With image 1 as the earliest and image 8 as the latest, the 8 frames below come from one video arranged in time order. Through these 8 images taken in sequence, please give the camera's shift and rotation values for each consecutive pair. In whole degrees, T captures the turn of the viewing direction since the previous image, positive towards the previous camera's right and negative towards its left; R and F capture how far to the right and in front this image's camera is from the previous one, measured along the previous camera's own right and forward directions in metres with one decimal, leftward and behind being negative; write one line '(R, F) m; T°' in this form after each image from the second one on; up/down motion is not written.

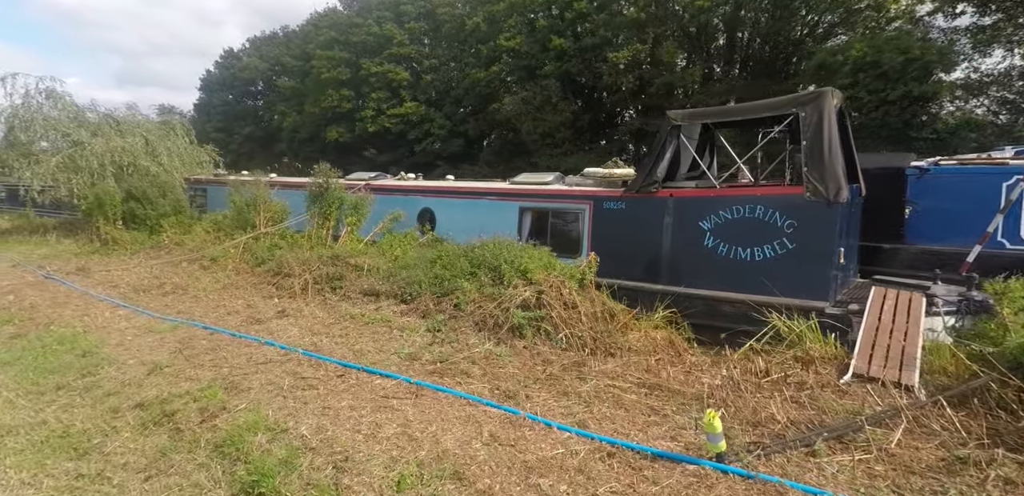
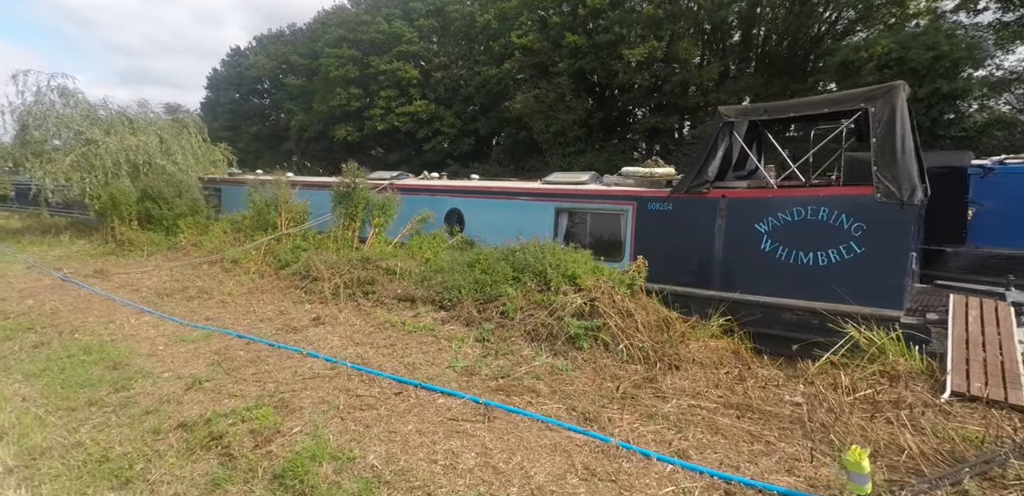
(-0.5, +0.3) m; 0°
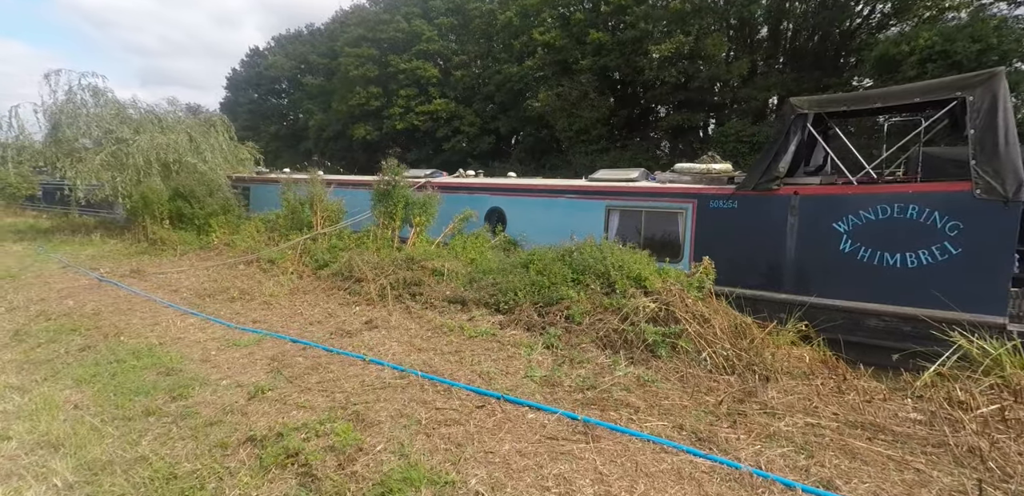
(-0.5, +0.3) m; -1°
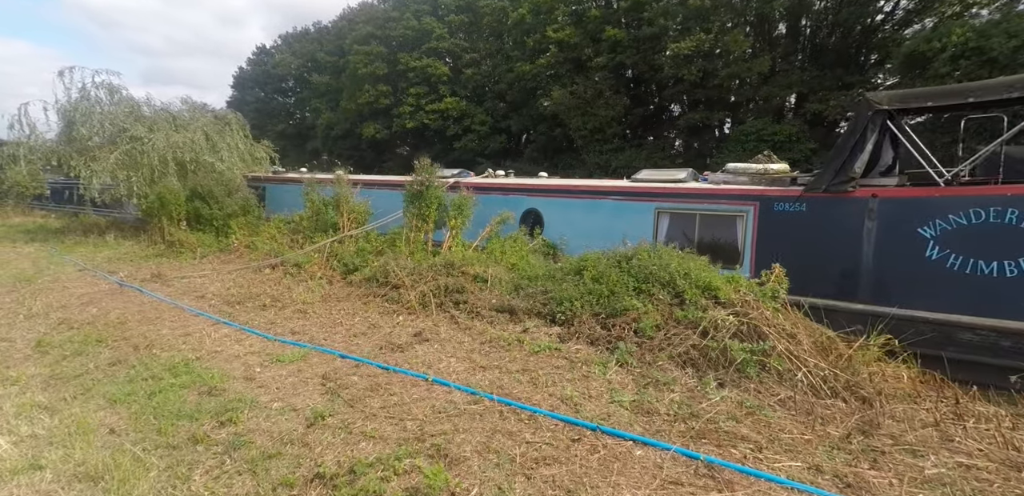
(-0.6, +0.4) m; 0°
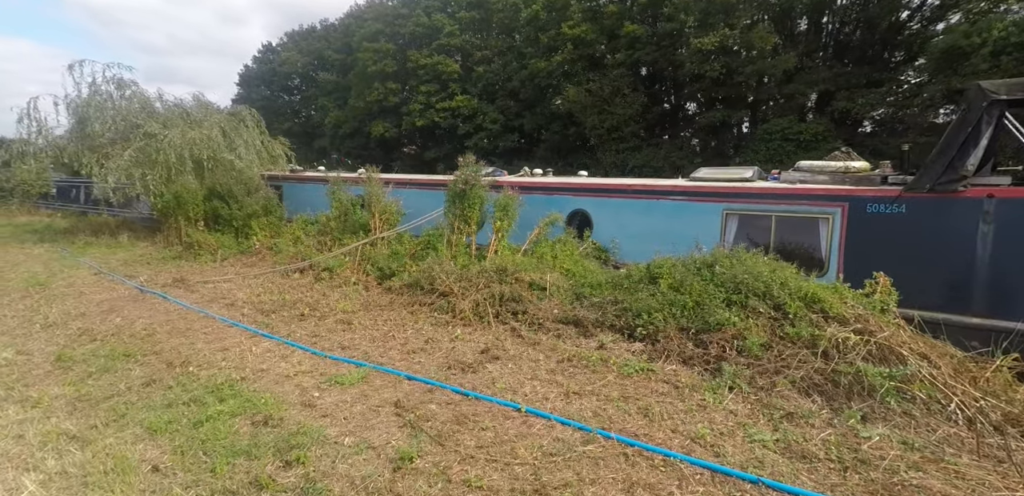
(-0.7, +0.5) m; 0°
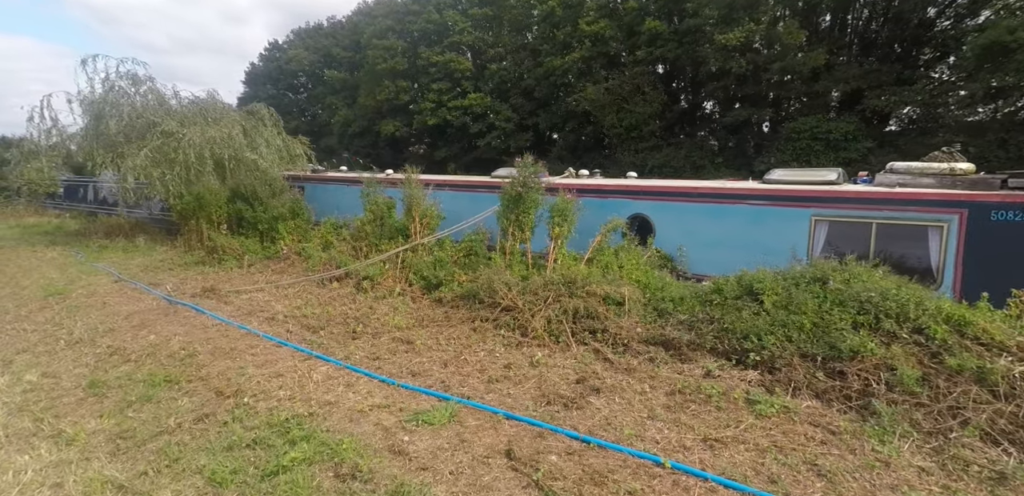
(-0.8, +0.6) m; 0°
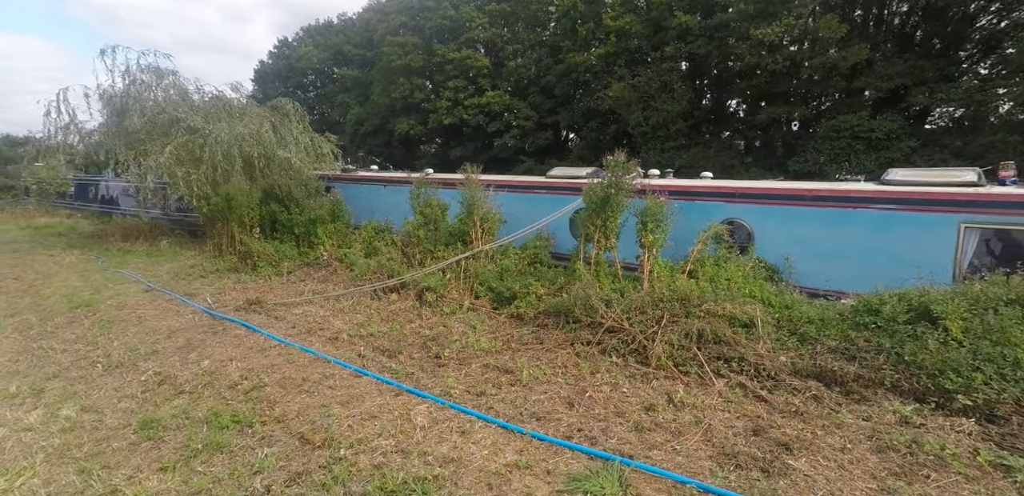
(-1.0, +0.8) m; 0°
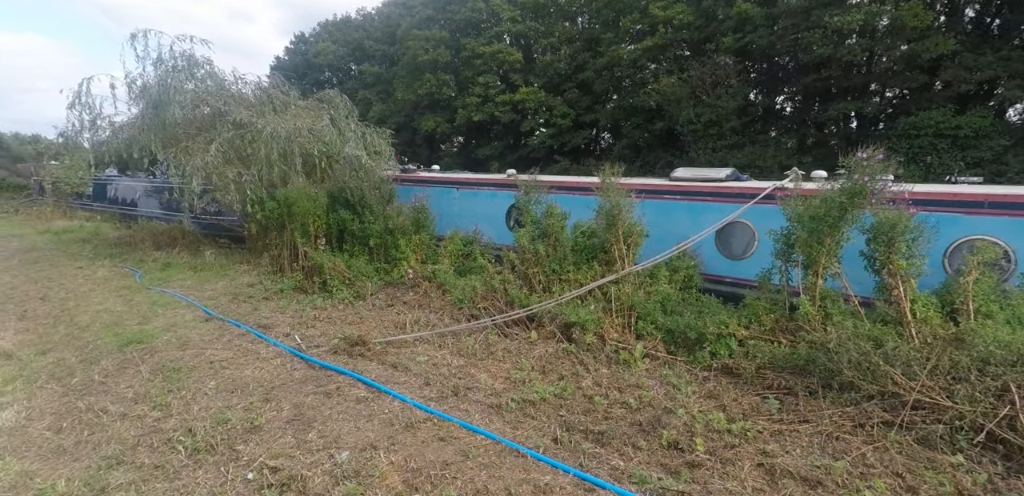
(-1.7, +1.5) m; -1°
